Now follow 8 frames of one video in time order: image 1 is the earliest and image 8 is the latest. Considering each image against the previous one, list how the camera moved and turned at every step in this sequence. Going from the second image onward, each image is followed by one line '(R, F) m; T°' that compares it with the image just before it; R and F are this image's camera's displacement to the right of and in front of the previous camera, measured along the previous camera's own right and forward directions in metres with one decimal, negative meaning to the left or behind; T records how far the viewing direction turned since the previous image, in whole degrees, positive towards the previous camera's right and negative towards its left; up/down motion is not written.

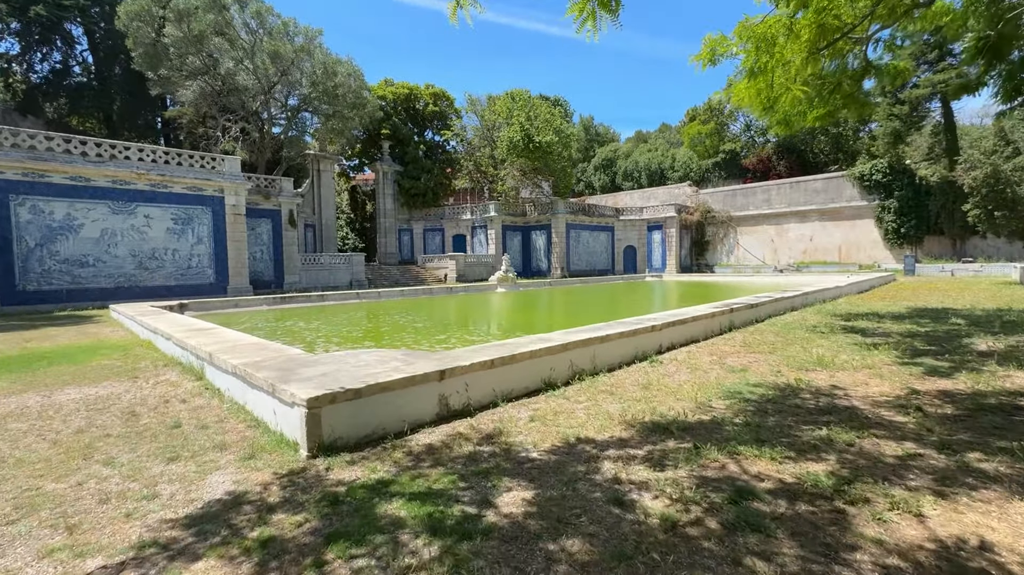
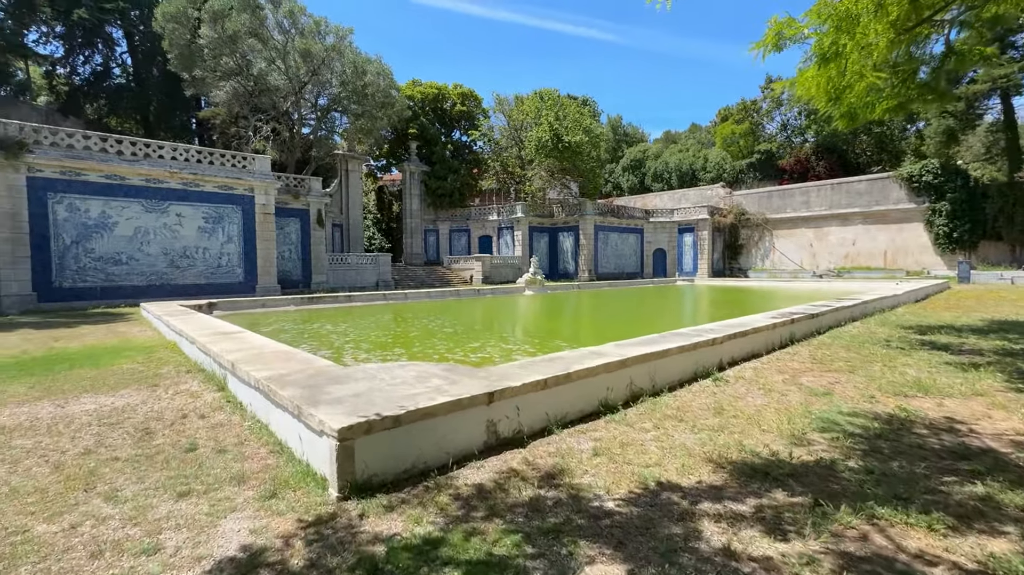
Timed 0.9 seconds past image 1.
(-0.2, +0.5) m; -3°
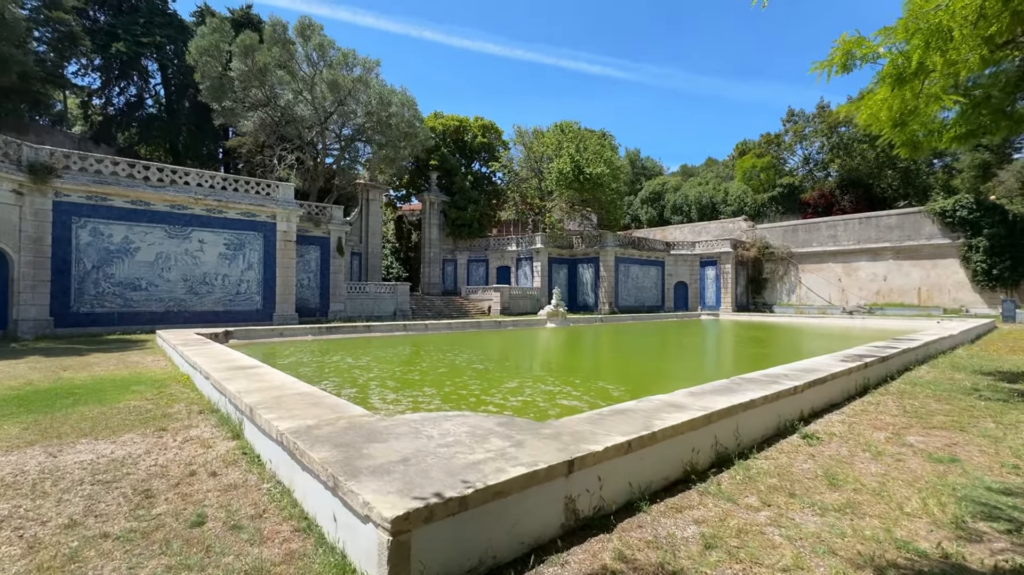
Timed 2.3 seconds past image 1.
(-0.4, +0.5) m; -2°
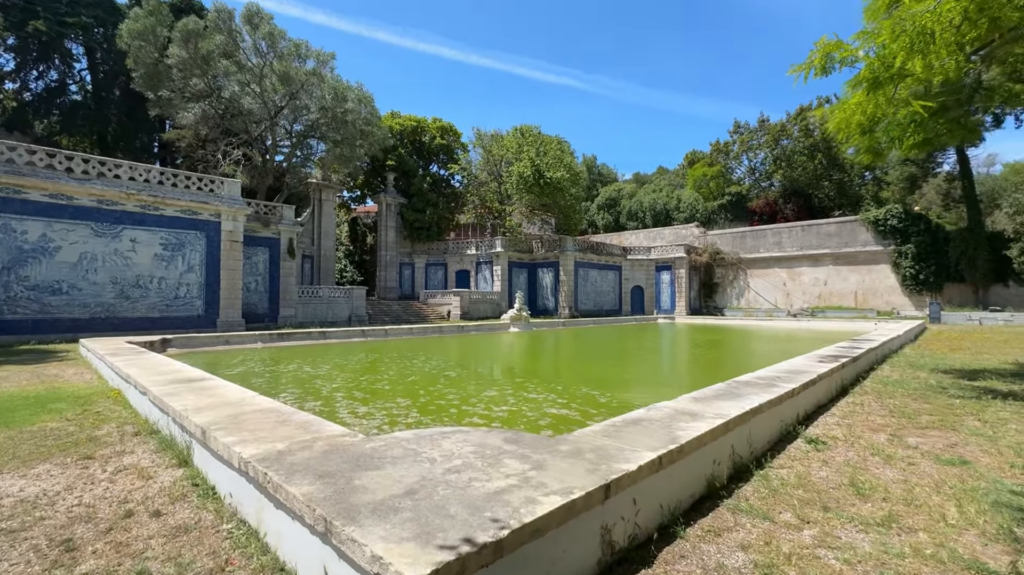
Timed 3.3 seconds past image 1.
(-0.3, +0.4) m; +6°
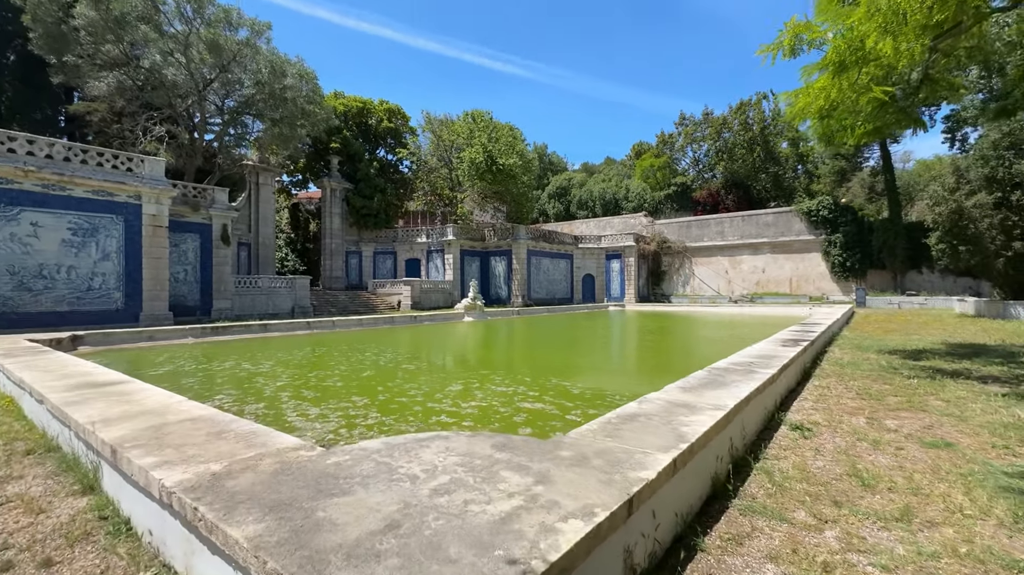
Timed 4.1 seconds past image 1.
(-0.2, +0.4) m; +6°
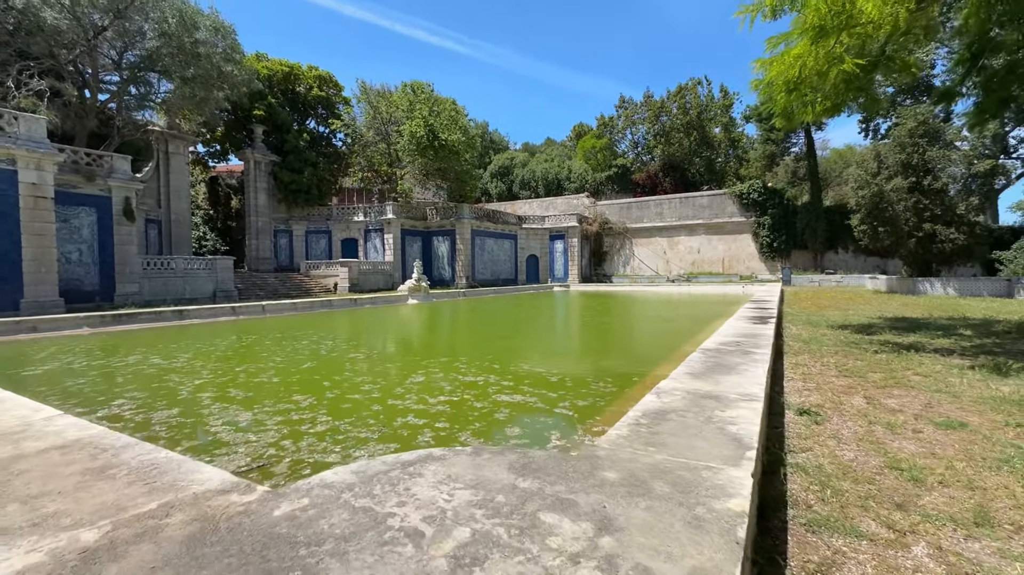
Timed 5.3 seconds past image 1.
(-0.3, +0.6) m; +7°
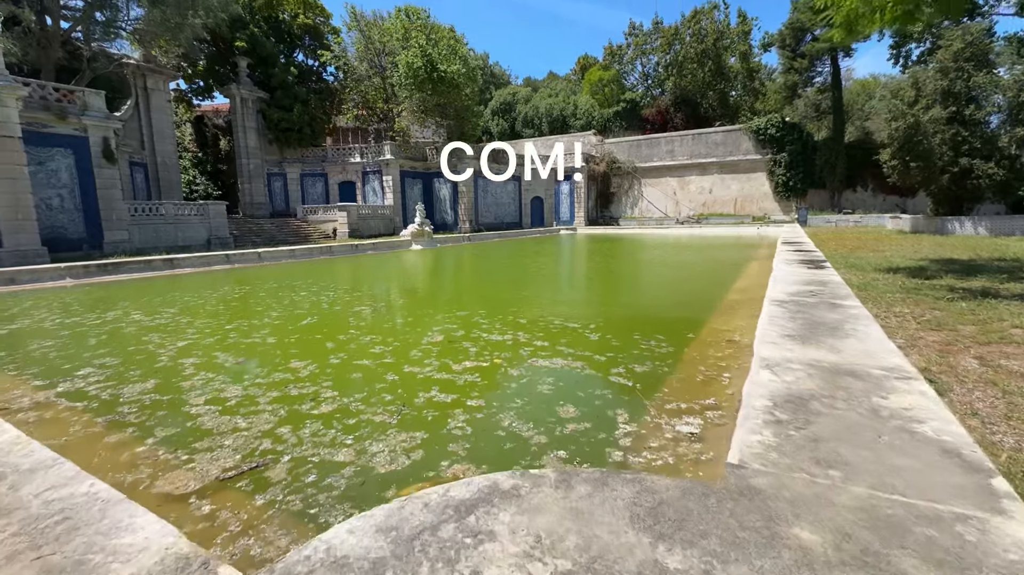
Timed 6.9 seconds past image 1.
(-0.3, +0.7) m; 0°
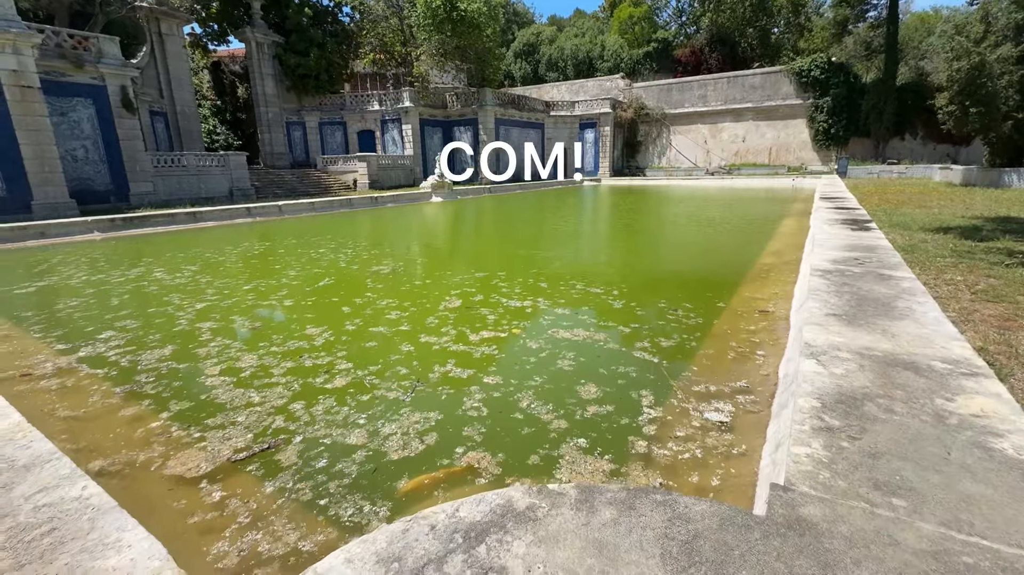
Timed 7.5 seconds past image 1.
(0.0, +0.2) m; -3°
